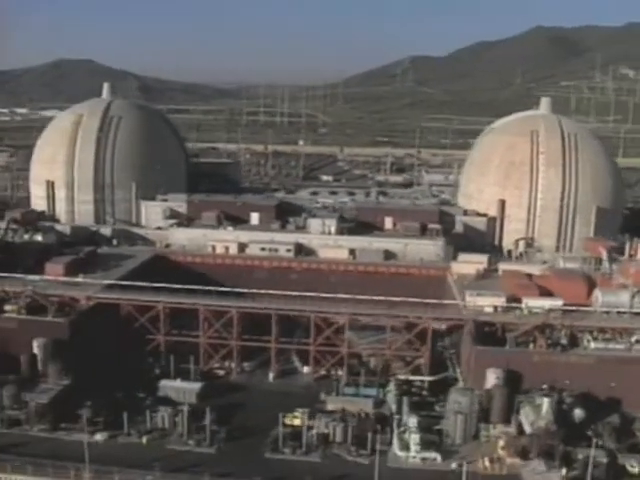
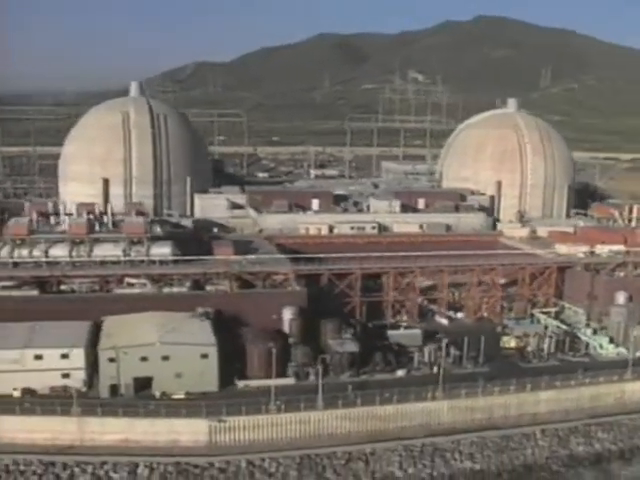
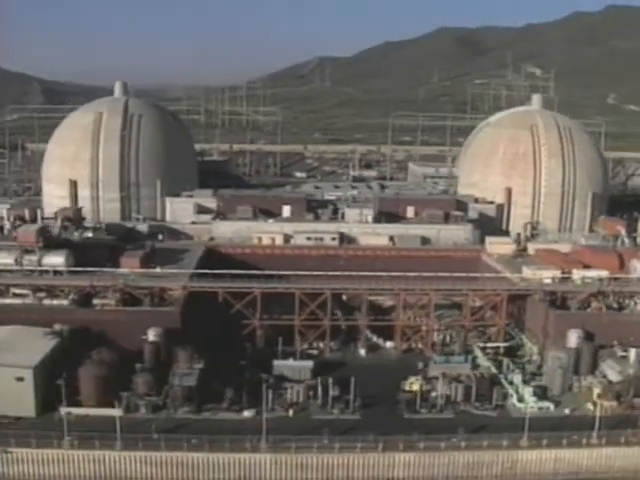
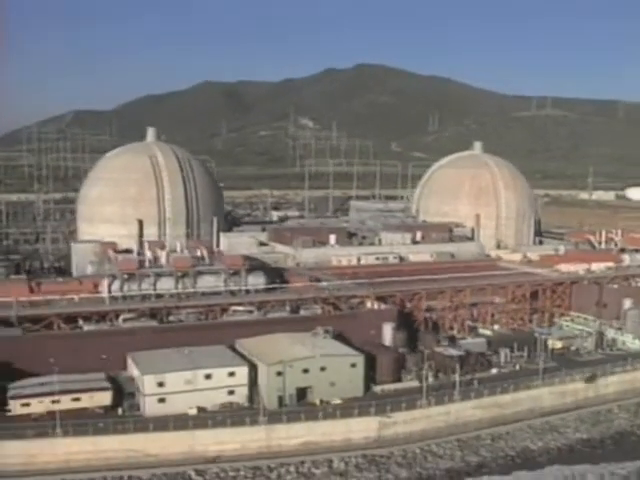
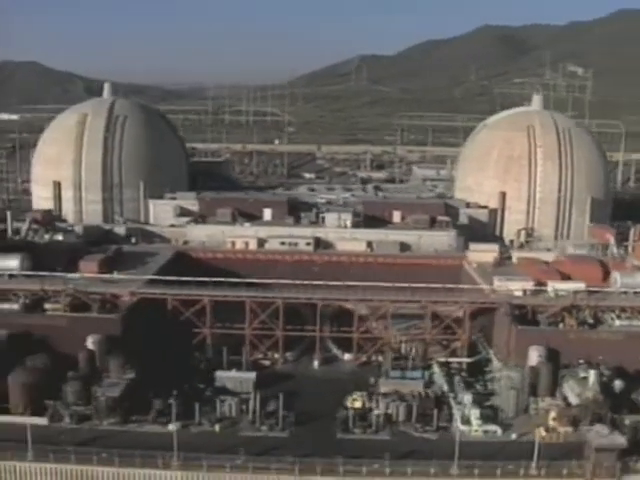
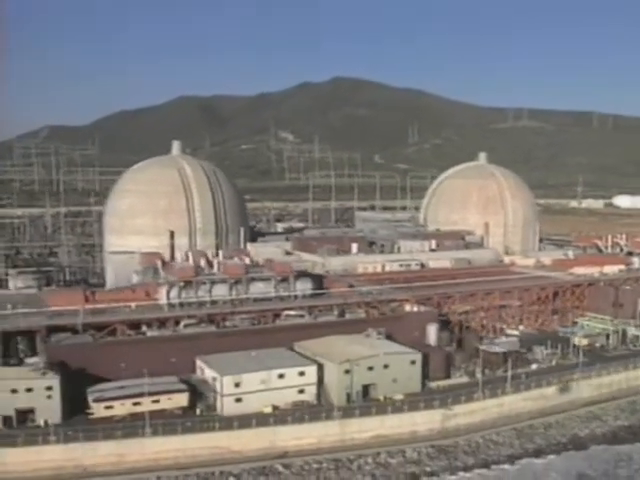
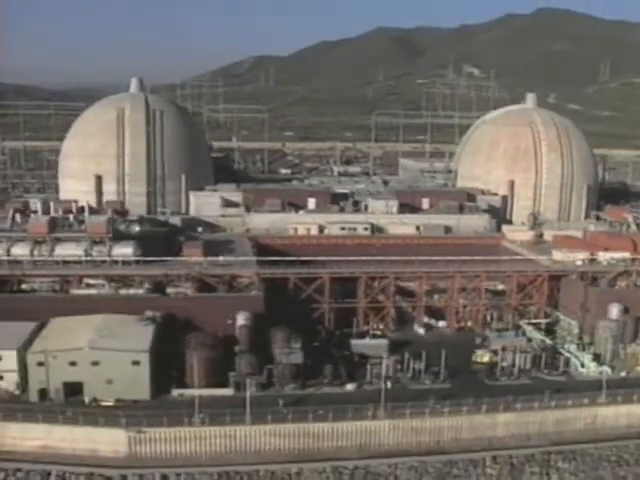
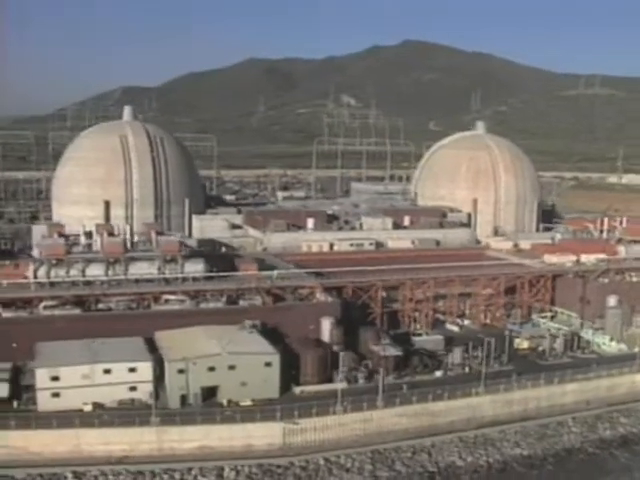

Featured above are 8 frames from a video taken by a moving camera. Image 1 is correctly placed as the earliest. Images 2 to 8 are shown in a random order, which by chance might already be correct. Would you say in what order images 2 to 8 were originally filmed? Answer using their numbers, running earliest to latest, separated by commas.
5, 3, 7, 2, 8, 4, 6
